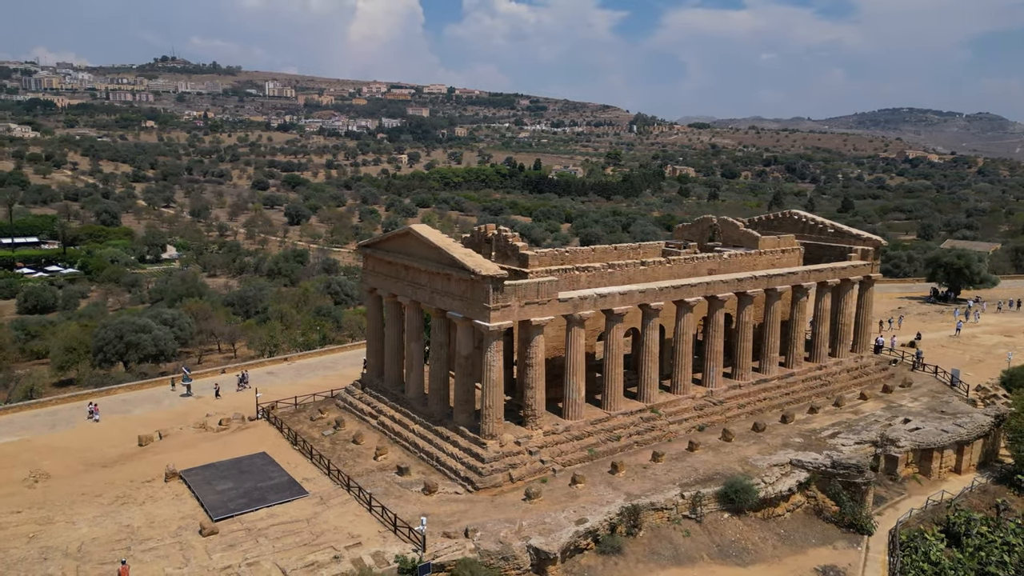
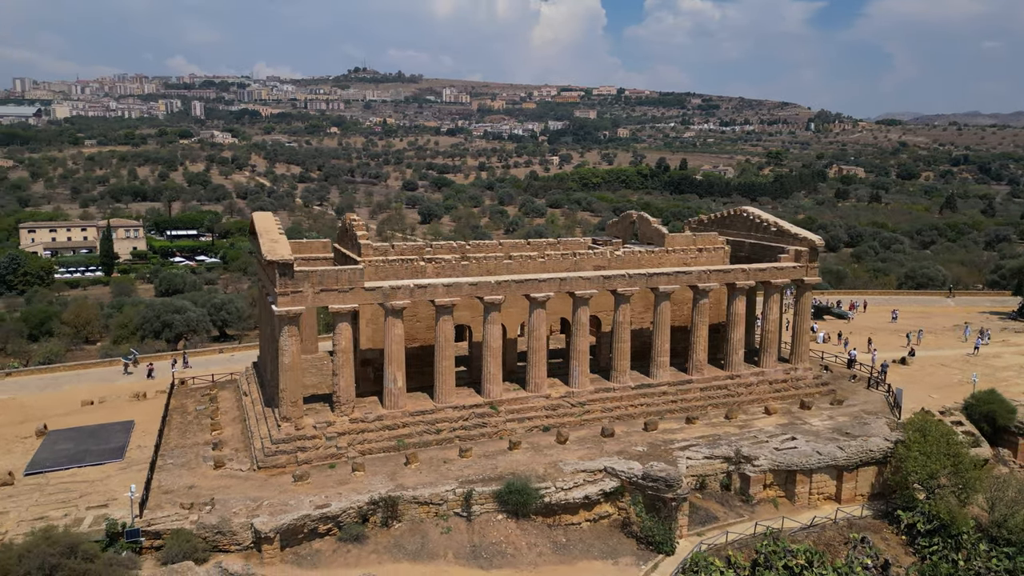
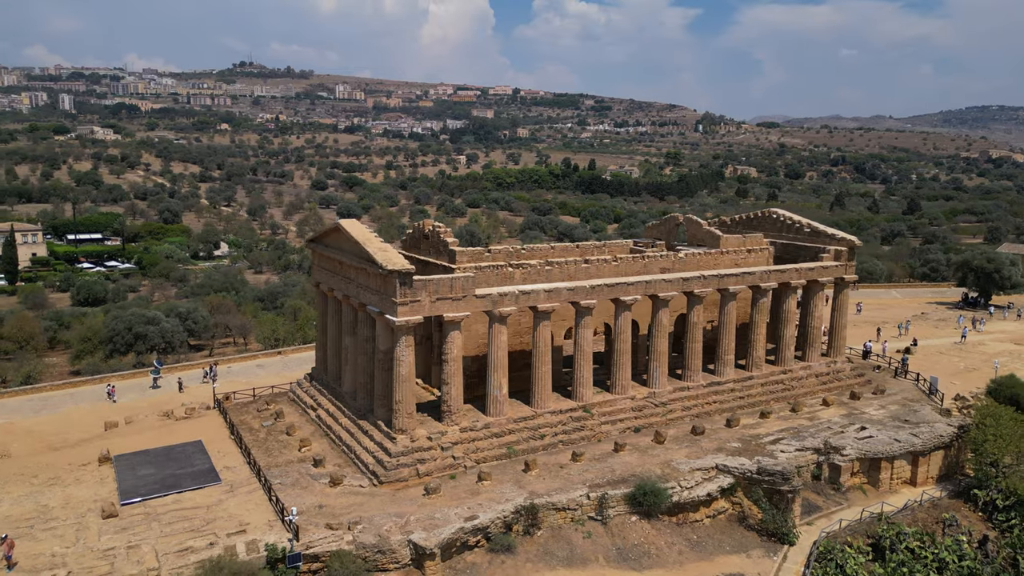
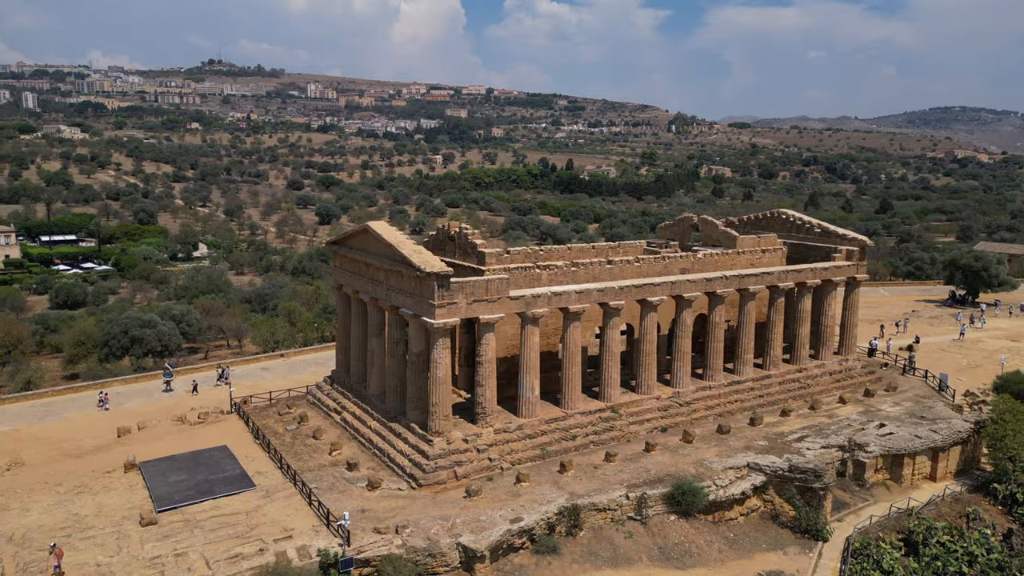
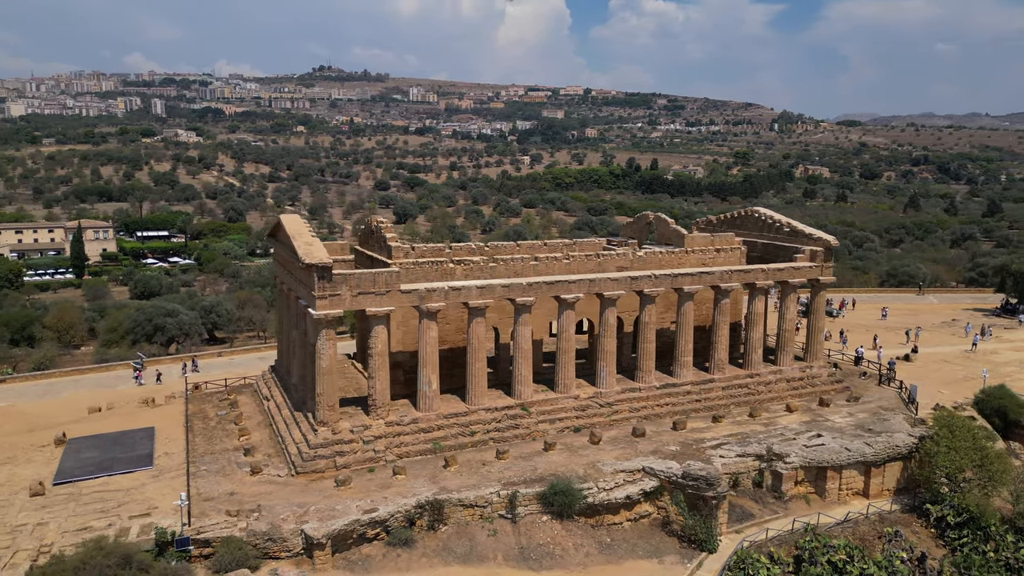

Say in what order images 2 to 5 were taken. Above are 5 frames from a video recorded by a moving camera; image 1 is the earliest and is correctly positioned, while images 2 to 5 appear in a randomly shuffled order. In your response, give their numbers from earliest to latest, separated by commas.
4, 3, 5, 2
